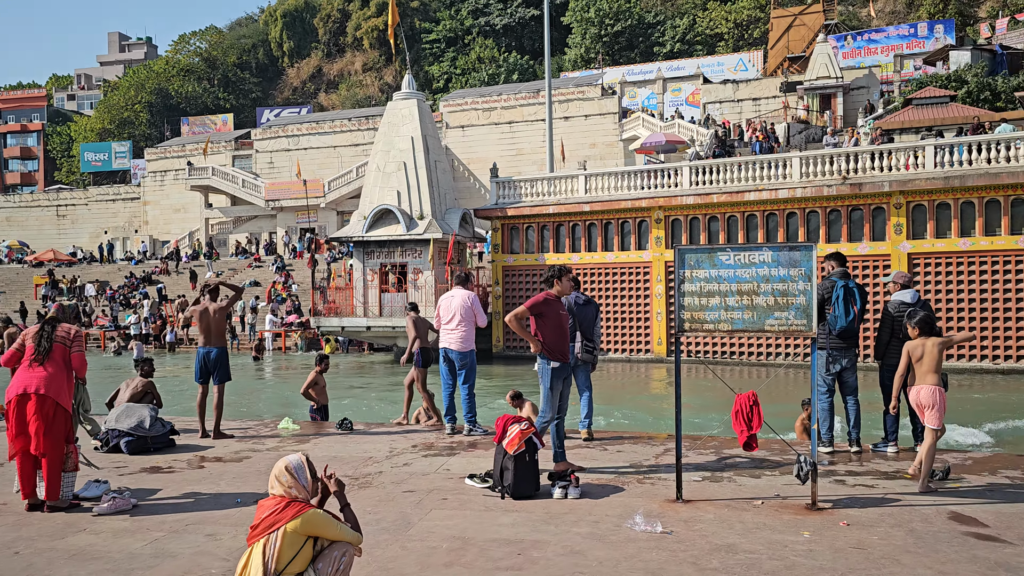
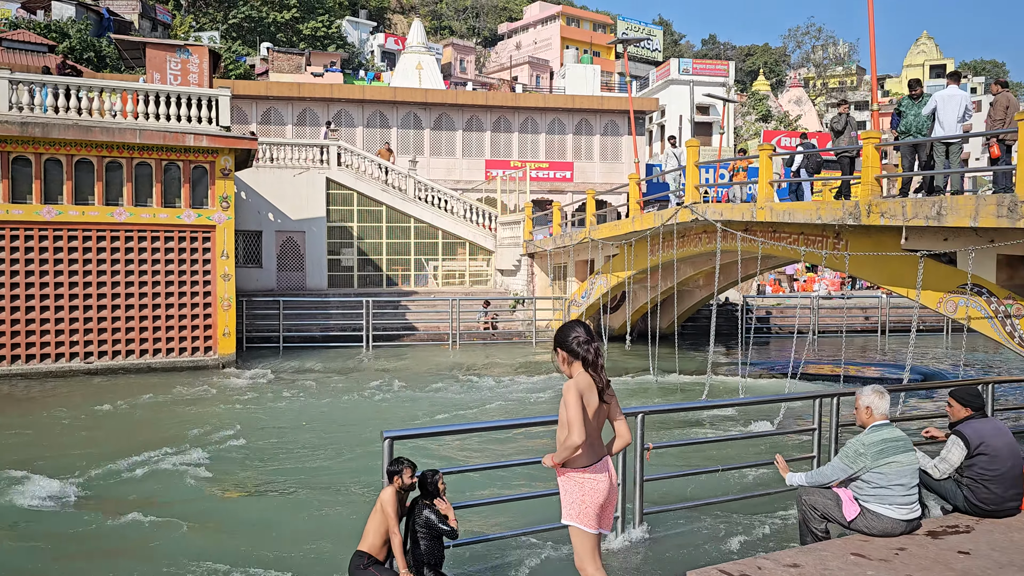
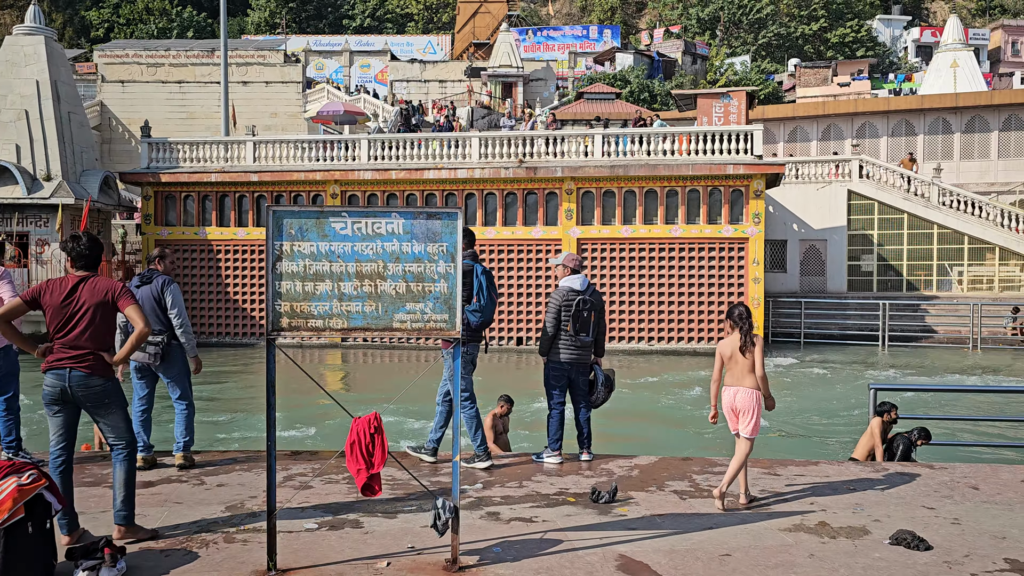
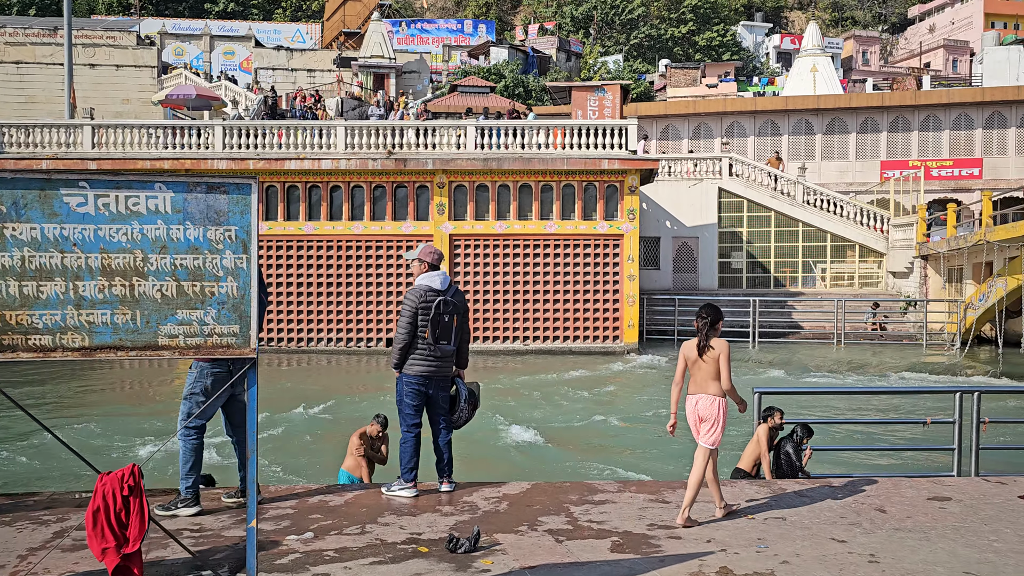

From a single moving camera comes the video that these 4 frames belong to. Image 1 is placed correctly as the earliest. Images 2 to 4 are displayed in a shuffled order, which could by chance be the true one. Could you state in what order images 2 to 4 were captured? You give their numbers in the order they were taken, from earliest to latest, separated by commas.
3, 4, 2
